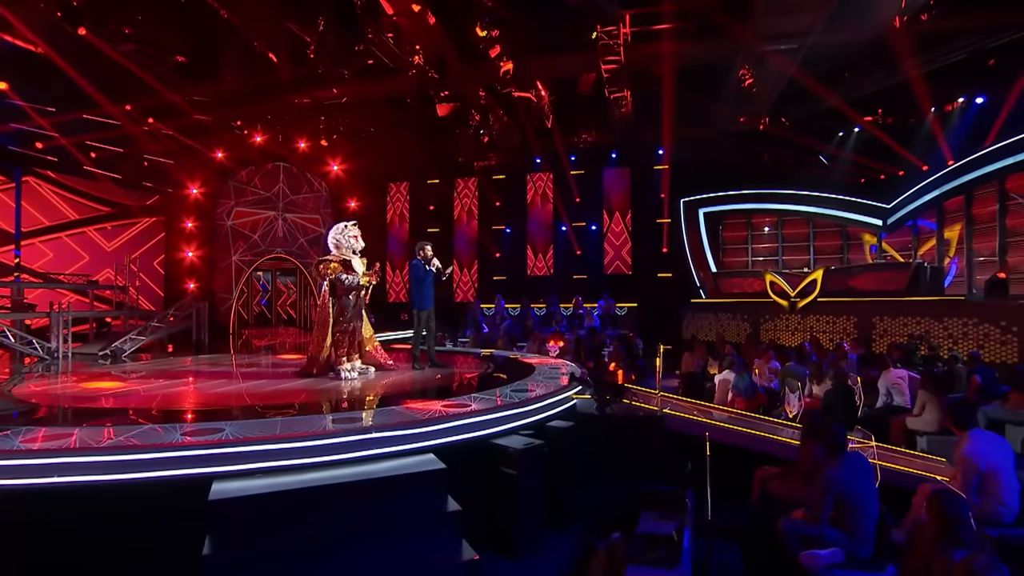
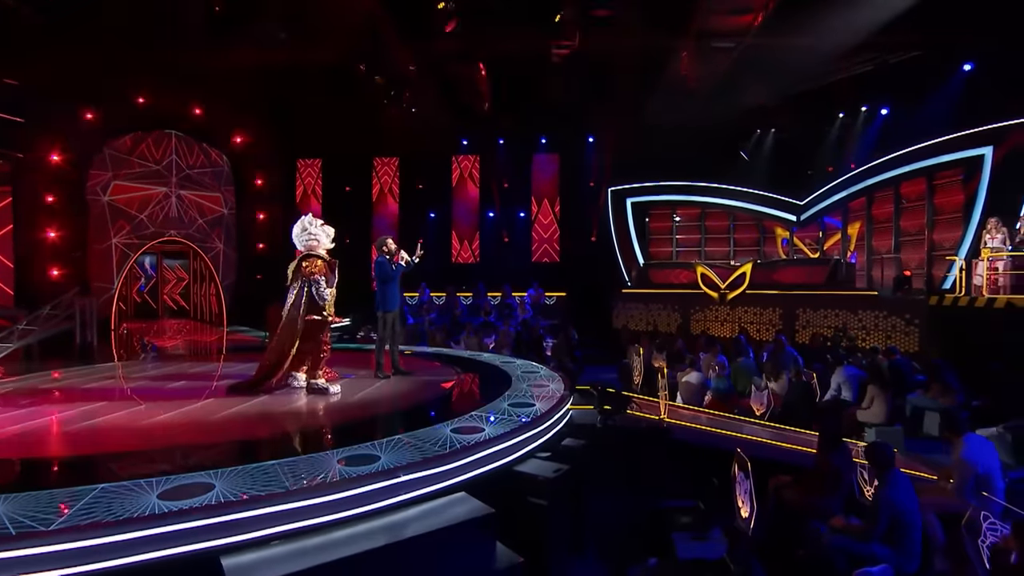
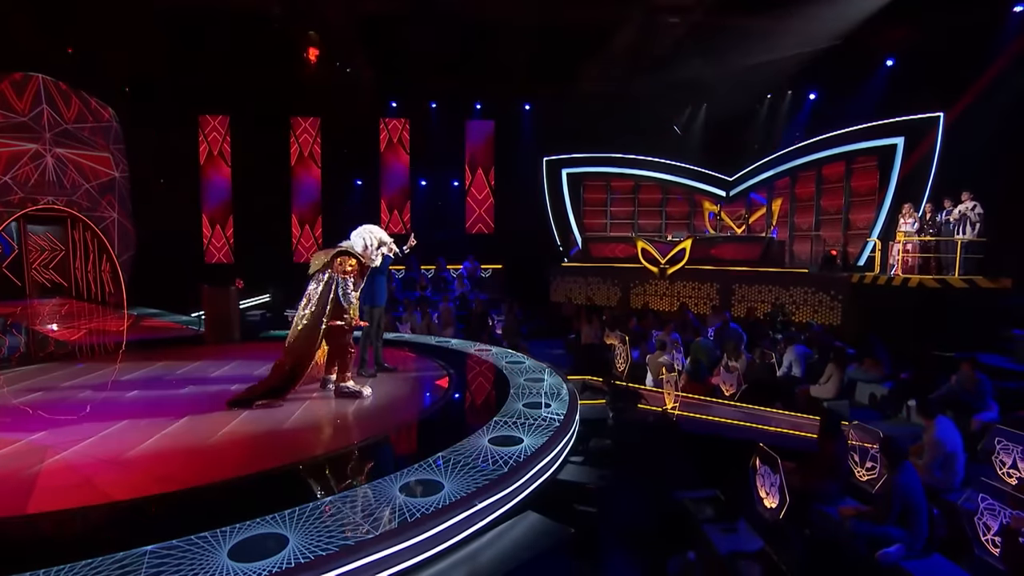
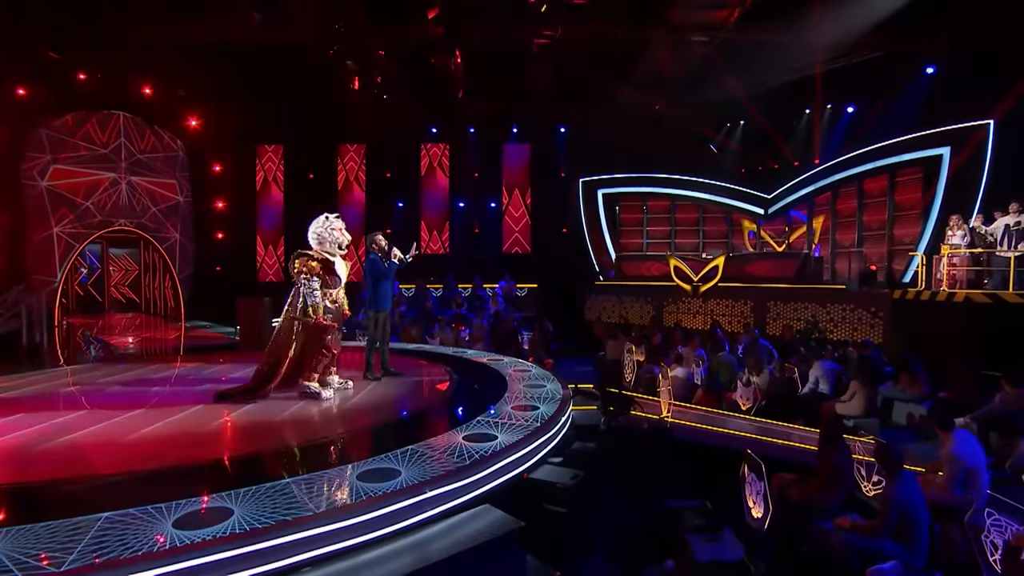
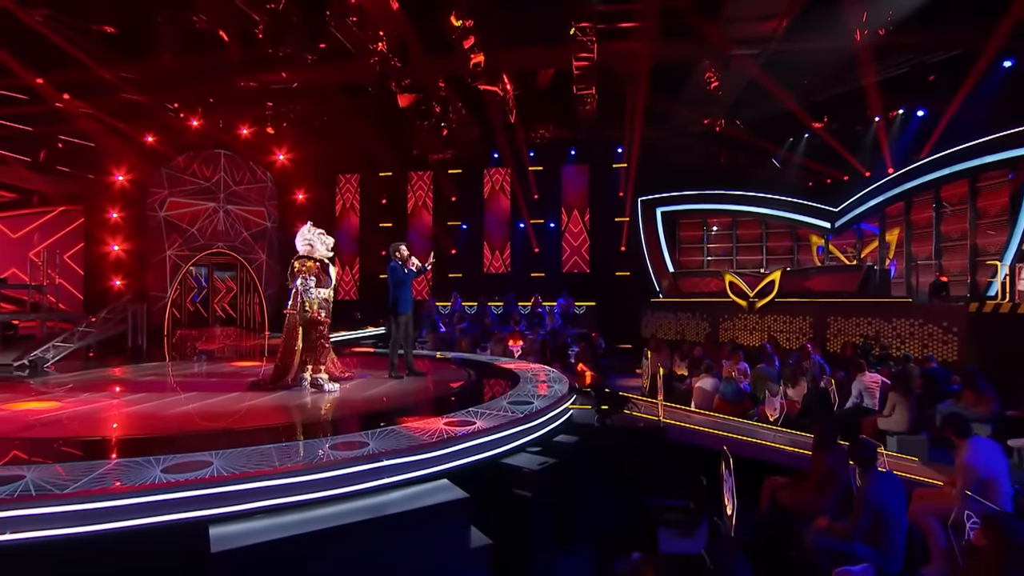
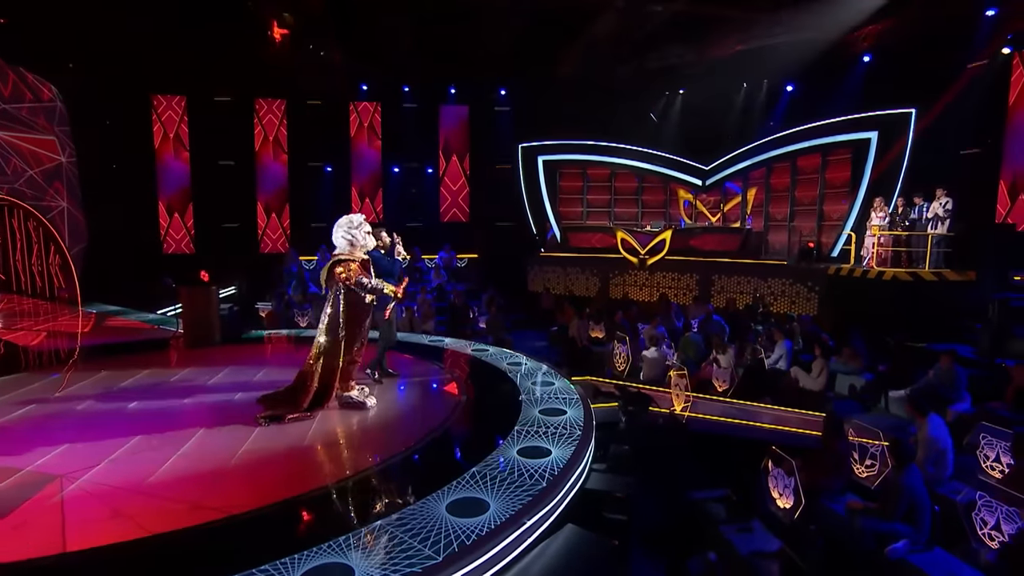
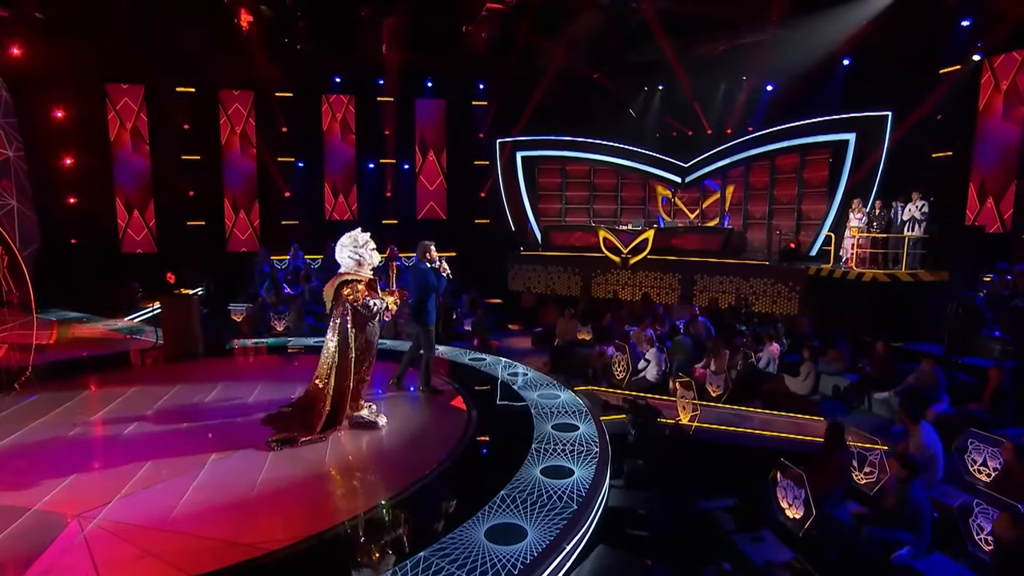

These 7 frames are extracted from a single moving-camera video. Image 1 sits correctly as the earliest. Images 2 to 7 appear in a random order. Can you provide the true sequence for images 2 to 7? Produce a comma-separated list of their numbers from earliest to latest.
5, 2, 4, 3, 6, 7
